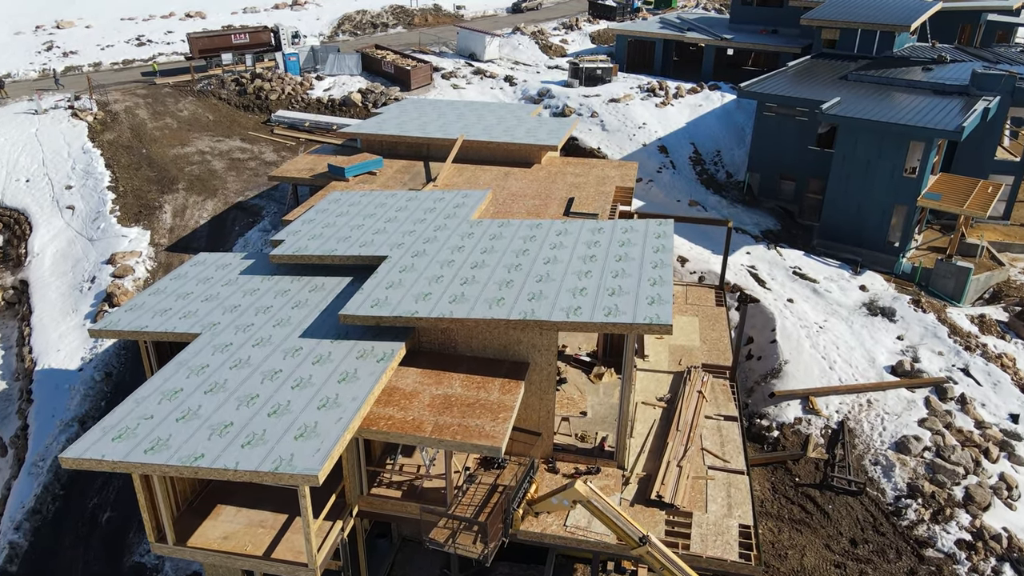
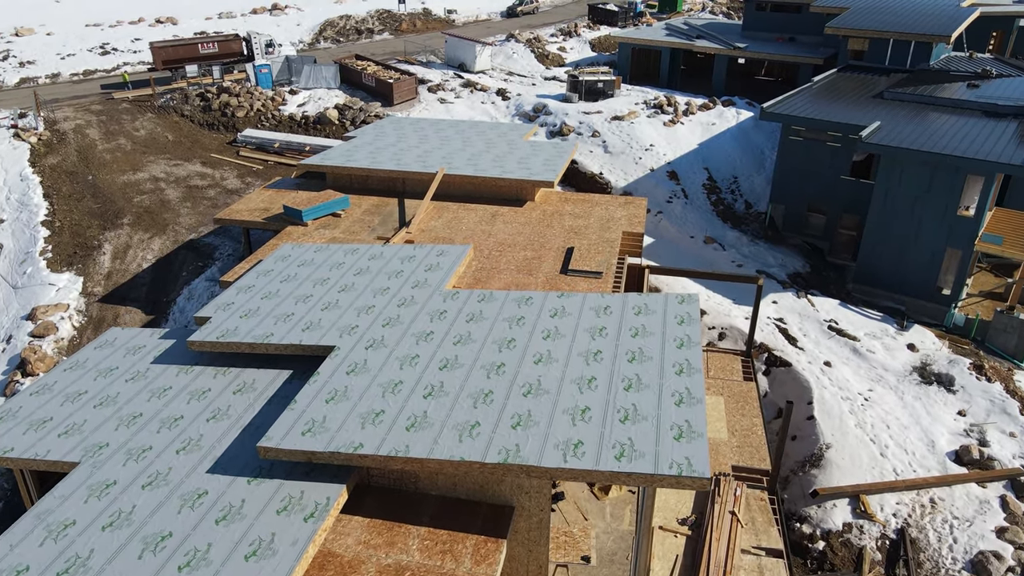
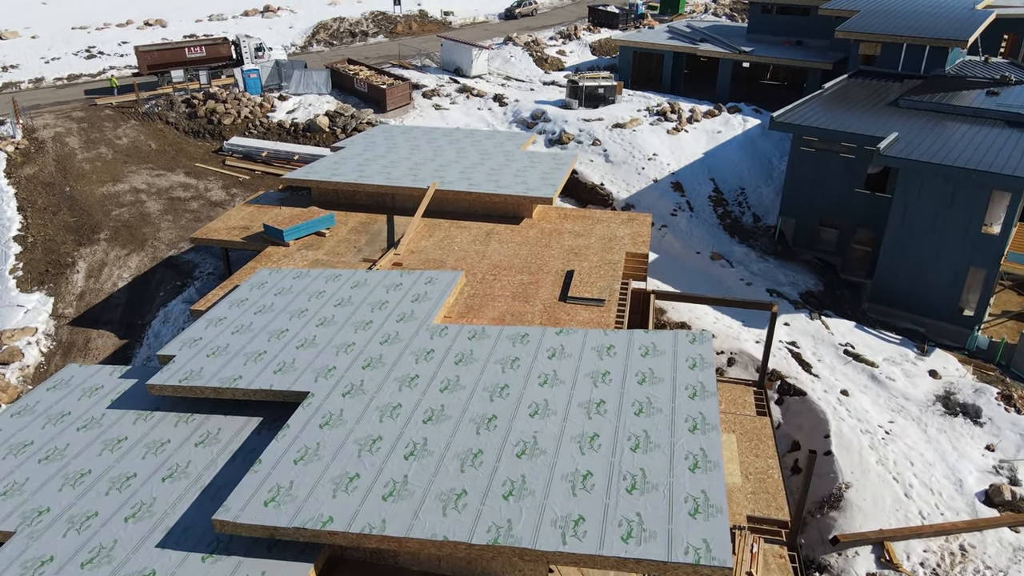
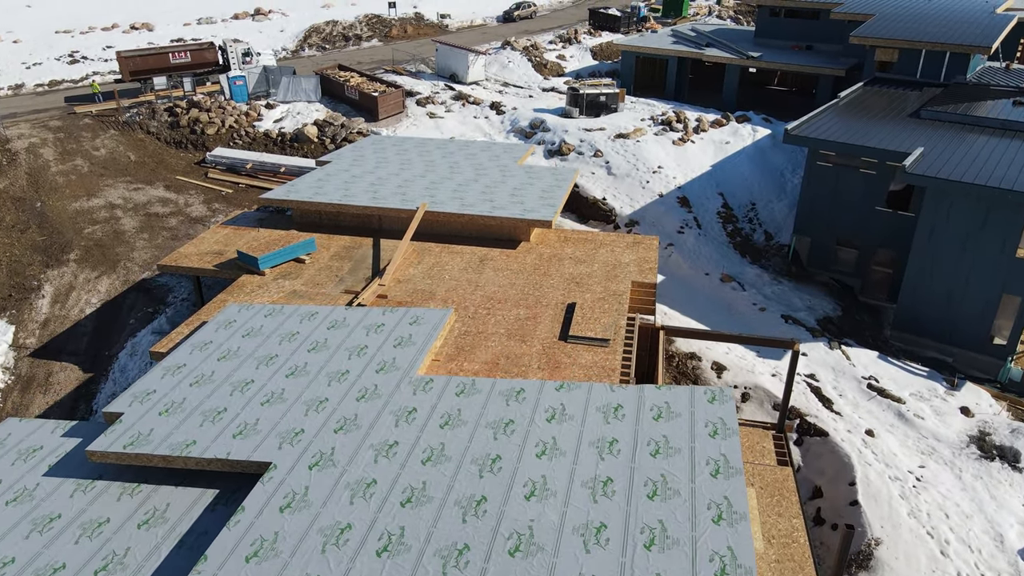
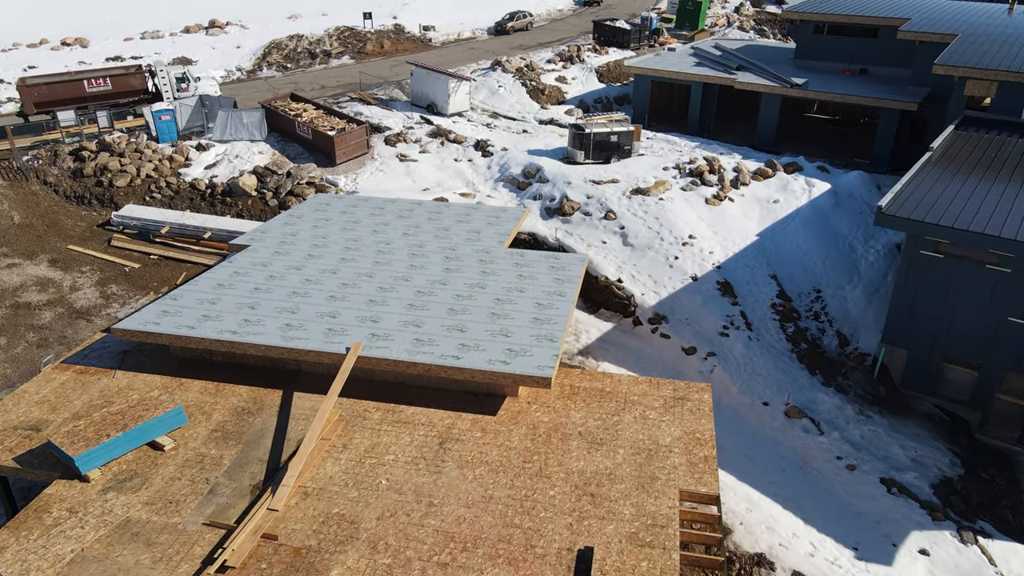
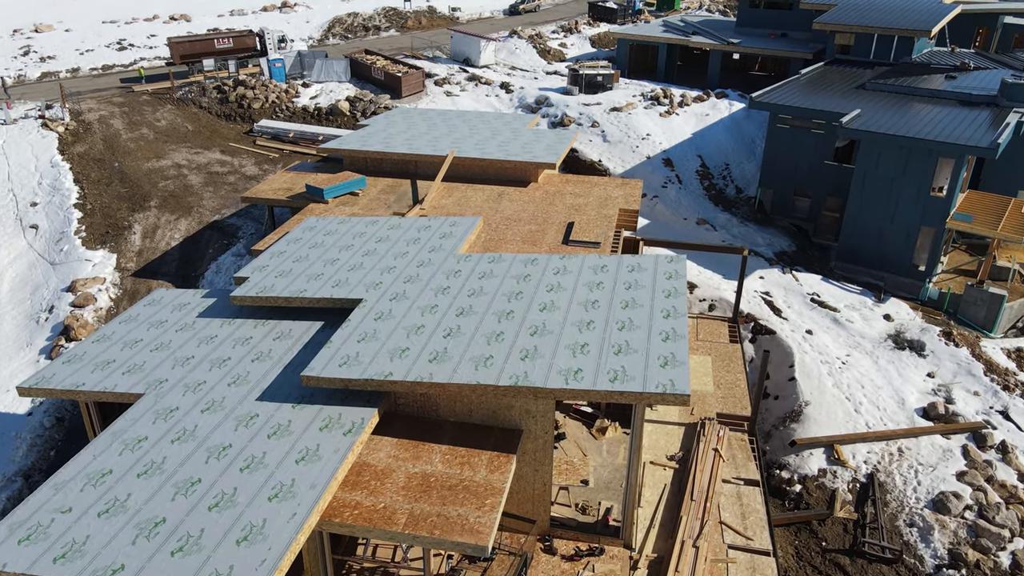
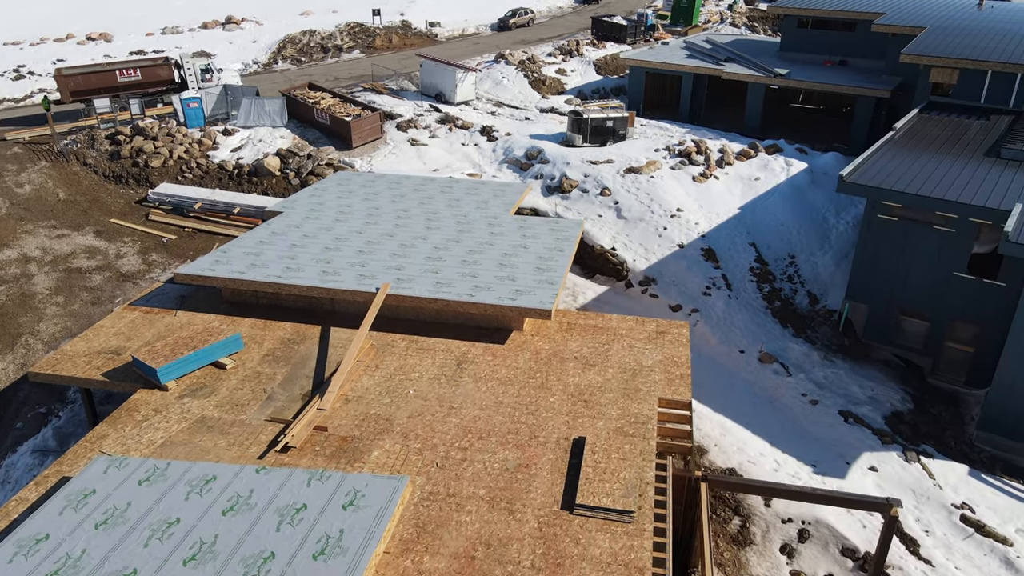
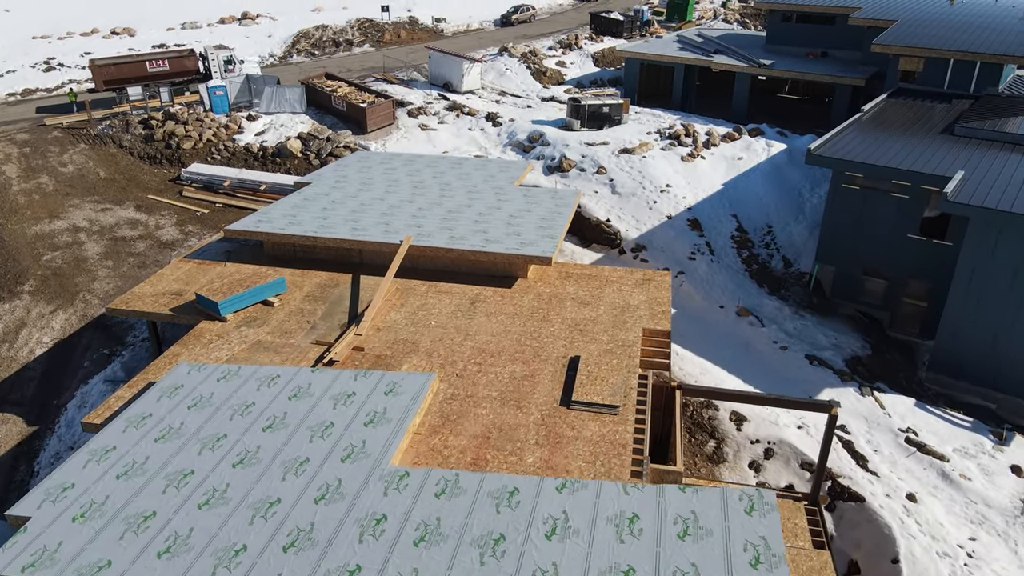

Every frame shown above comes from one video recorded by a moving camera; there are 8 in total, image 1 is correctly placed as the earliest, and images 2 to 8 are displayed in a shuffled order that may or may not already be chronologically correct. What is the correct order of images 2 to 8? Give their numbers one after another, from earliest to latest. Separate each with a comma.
6, 2, 3, 4, 8, 7, 5
